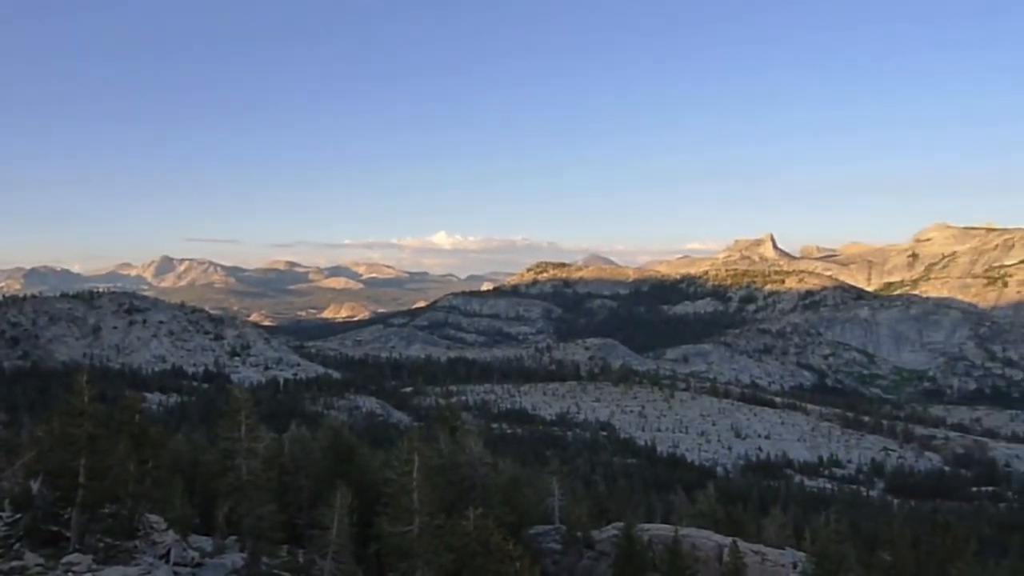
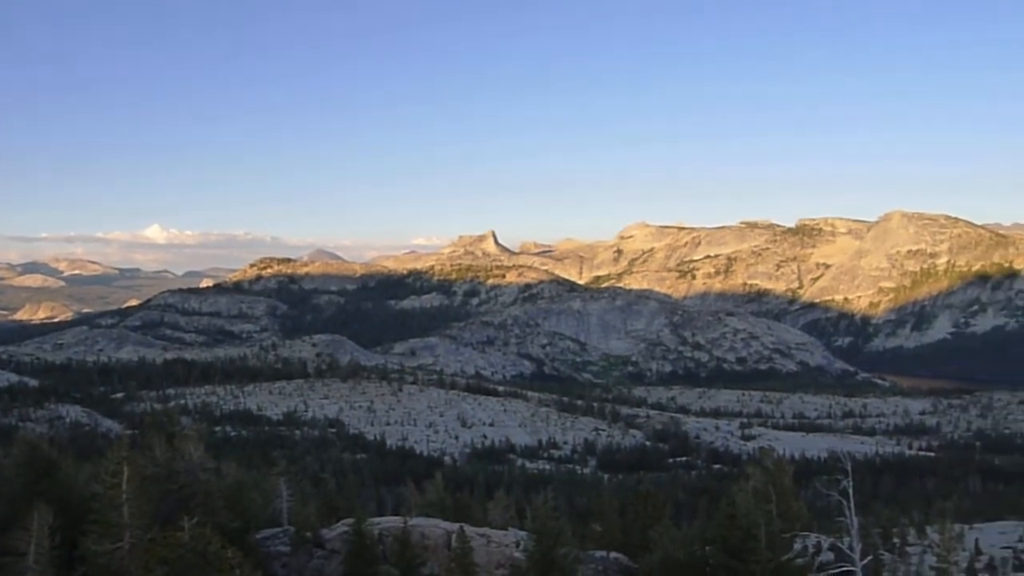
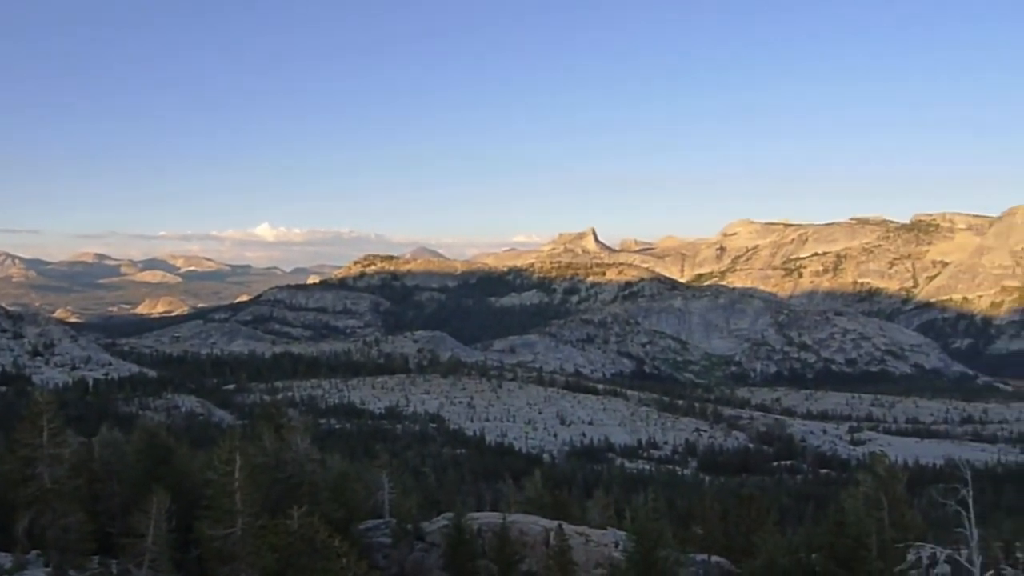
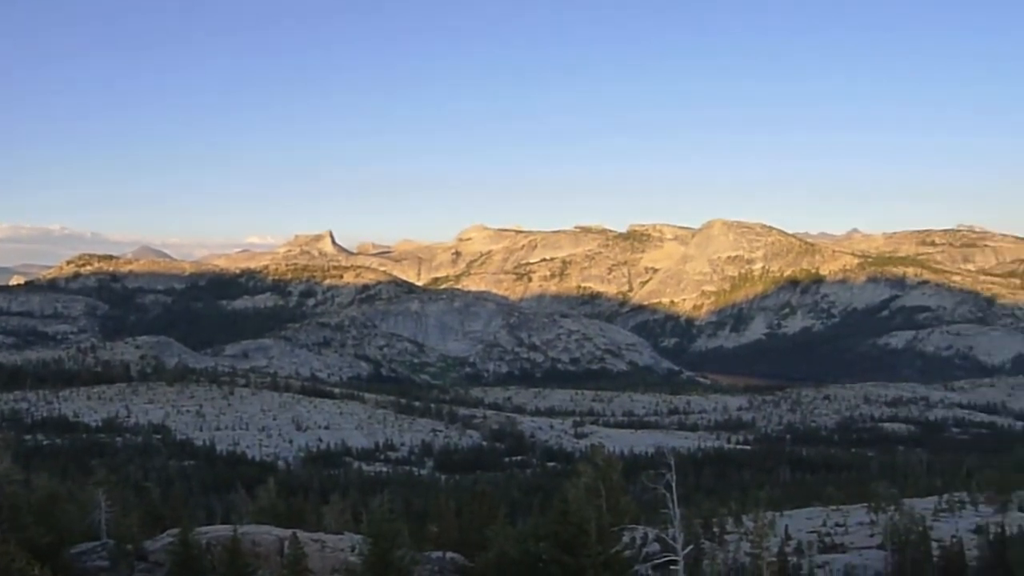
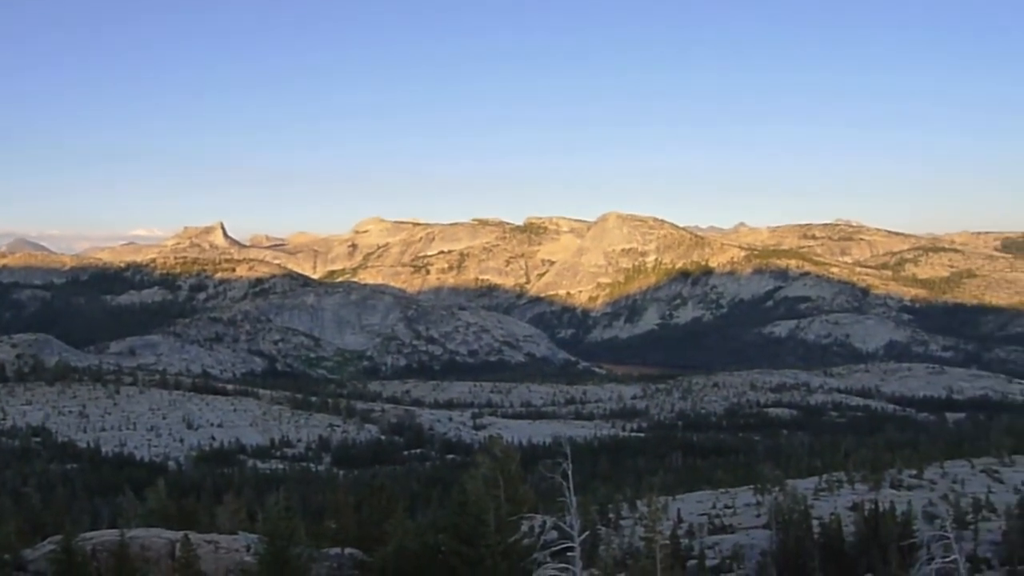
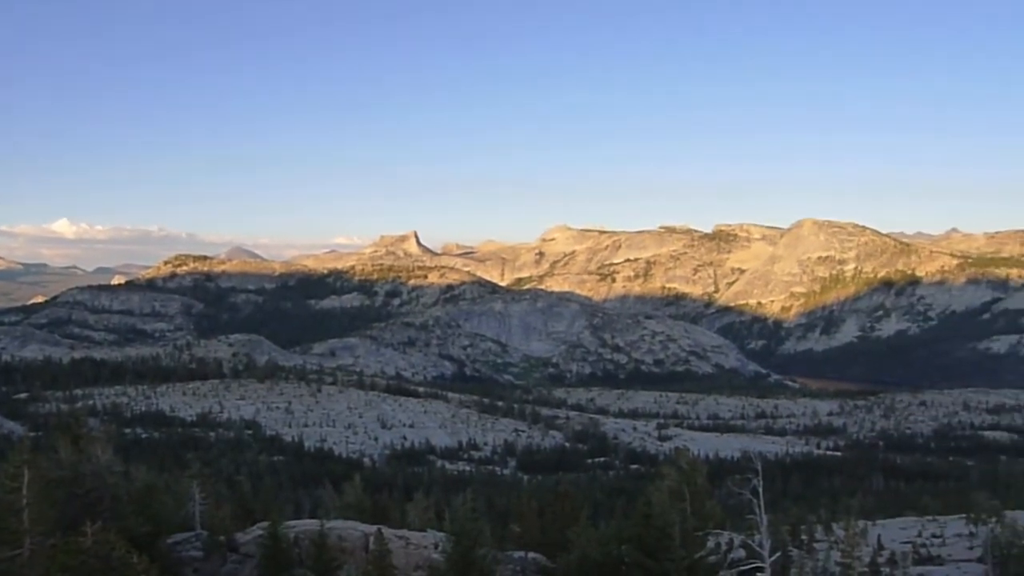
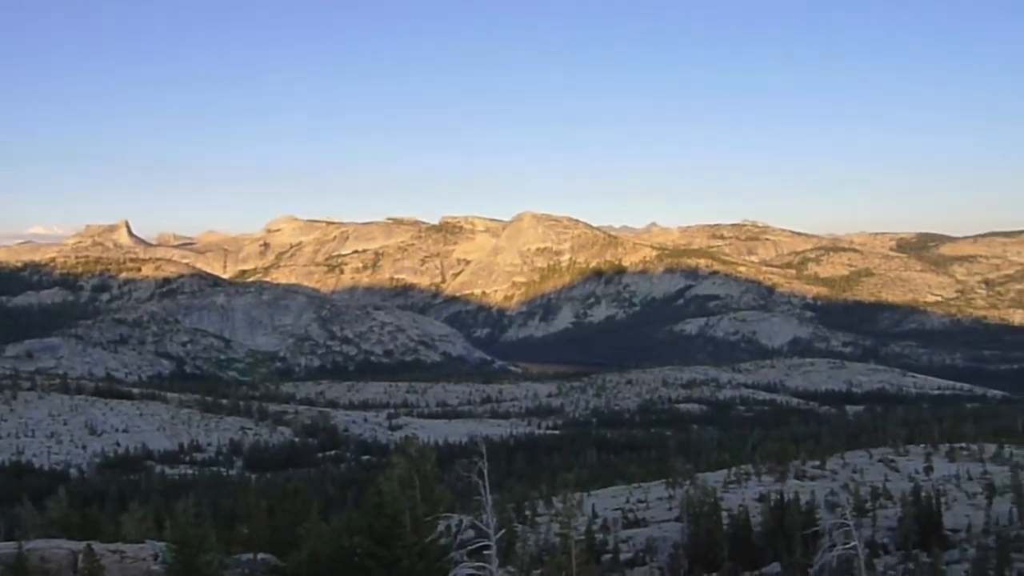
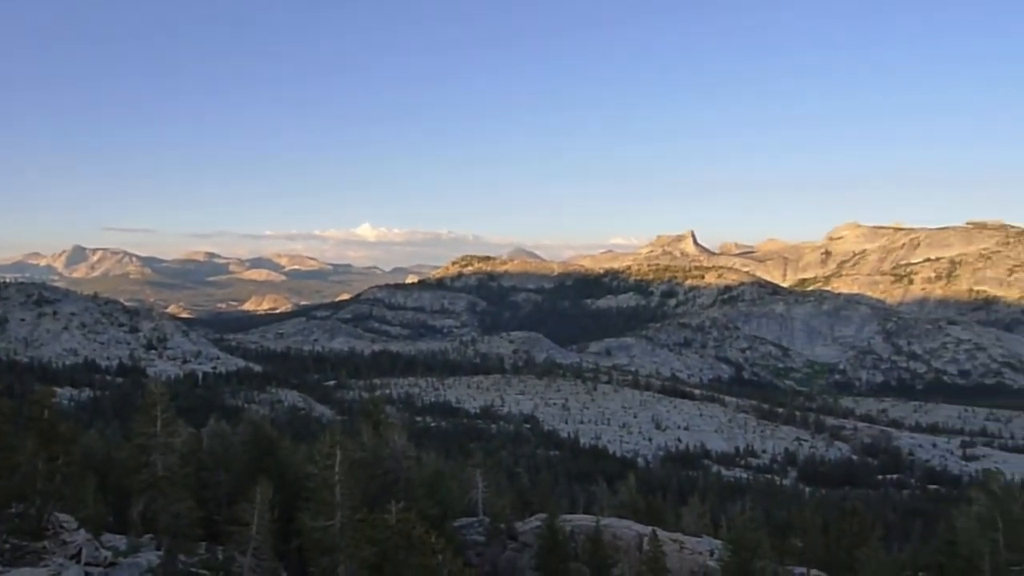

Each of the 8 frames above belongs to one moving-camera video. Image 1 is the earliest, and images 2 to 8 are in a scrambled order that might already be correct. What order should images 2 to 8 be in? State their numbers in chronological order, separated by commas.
8, 3, 2, 6, 4, 5, 7
